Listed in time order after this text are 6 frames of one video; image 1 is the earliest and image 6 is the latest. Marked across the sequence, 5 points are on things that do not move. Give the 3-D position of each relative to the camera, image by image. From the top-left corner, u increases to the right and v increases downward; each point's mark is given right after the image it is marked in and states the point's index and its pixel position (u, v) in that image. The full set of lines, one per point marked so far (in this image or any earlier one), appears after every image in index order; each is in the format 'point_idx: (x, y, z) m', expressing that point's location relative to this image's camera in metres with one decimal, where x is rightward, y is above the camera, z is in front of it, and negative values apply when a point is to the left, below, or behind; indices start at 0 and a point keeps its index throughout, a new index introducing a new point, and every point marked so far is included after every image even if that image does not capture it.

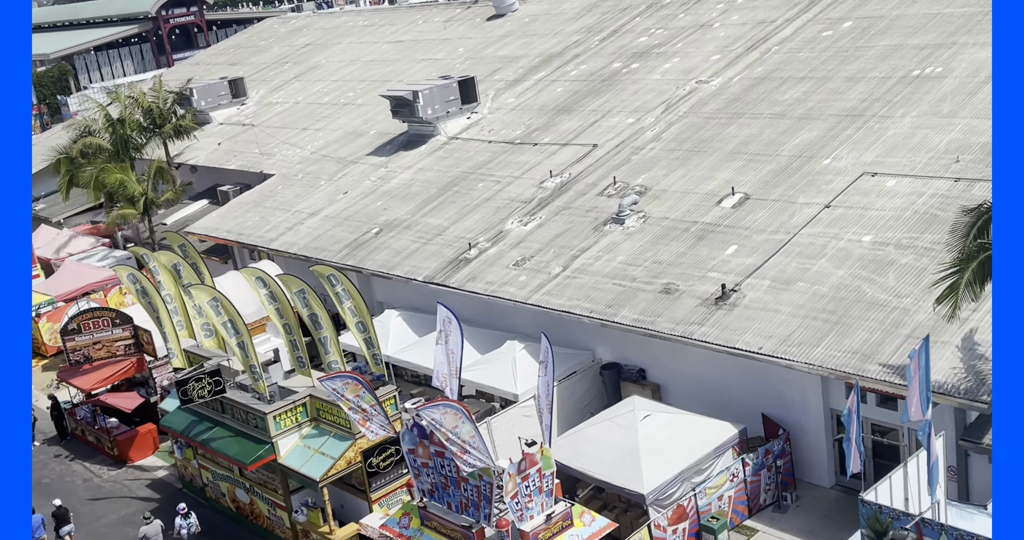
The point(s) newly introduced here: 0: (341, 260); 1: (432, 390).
0: (-3.1, +0.2, +18.7) m
1: (-1.3, -1.9, +16.5) m
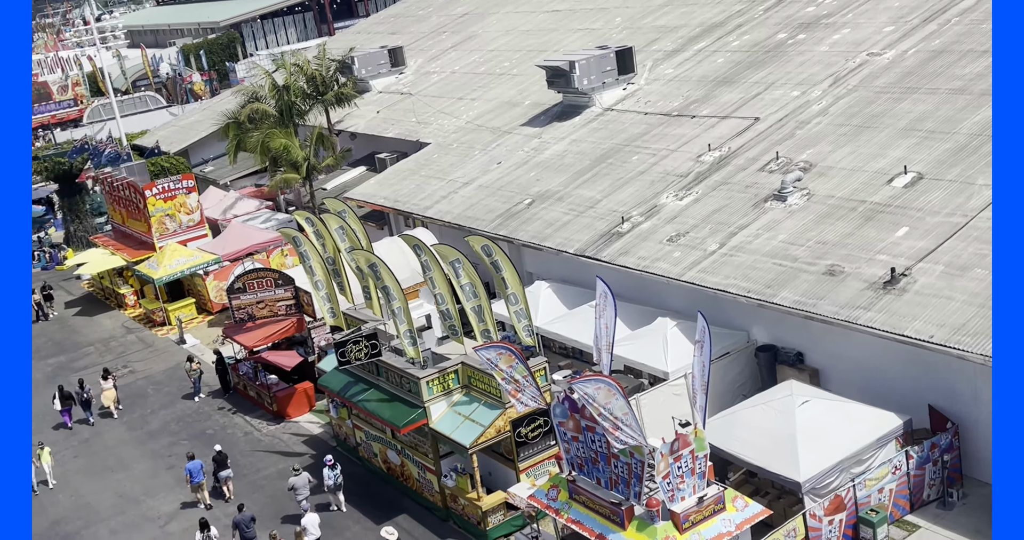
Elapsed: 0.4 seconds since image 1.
0: (-0.3, +0.7, +18.8) m
1: (+1.1, -1.5, +16.4) m
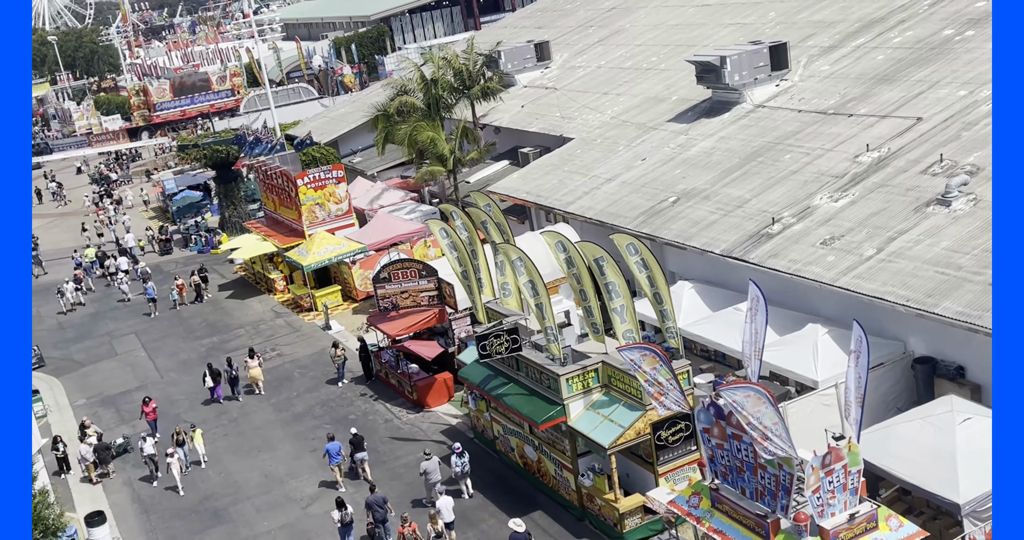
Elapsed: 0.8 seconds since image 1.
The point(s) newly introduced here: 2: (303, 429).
0: (+2.2, +0.8, +18.5) m
1: (+3.2, -1.5, +16.0) m
2: (-3.6, -2.8, +18.1) m
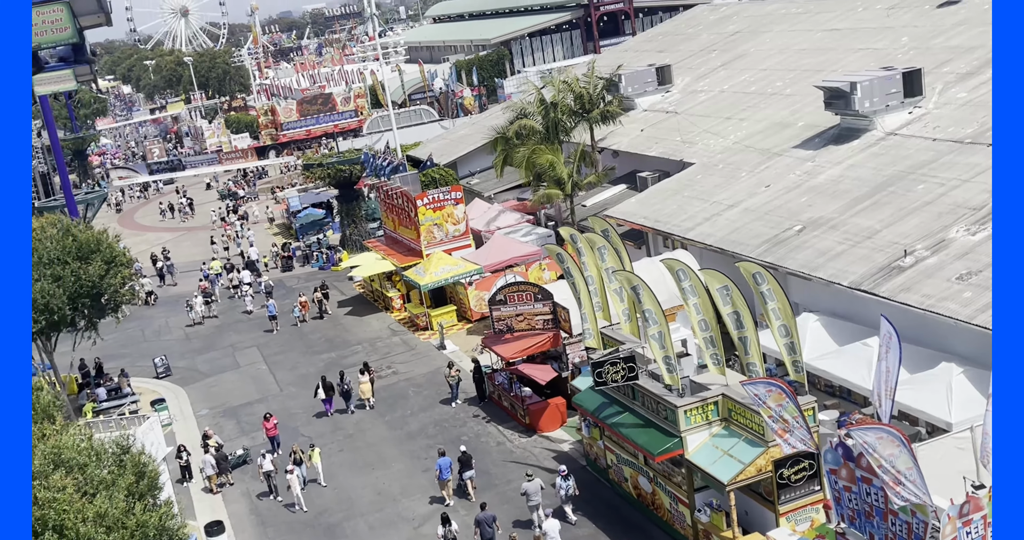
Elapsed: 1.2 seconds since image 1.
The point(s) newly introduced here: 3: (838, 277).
0: (+4.3, +0.3, +18.0) m
1: (+5.0, -2.0, +15.4) m
2: (-1.7, -3.1, +18.2) m
3: (+5.1, -0.1, +16.2) m
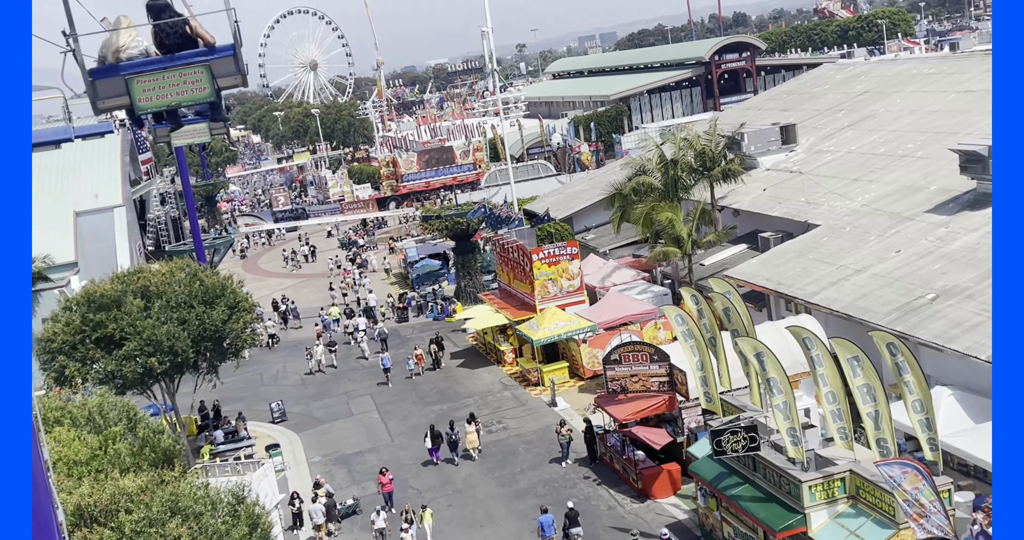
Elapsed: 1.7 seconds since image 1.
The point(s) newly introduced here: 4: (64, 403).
0: (+6.2, -0.9, +17.3) m
1: (+6.6, -3.0, +14.4) m
2: (+0.2, -4.1, +17.9) m
3: (+6.8, -1.2, +15.3) m
4: (-6.3, -1.9, +14.6) m
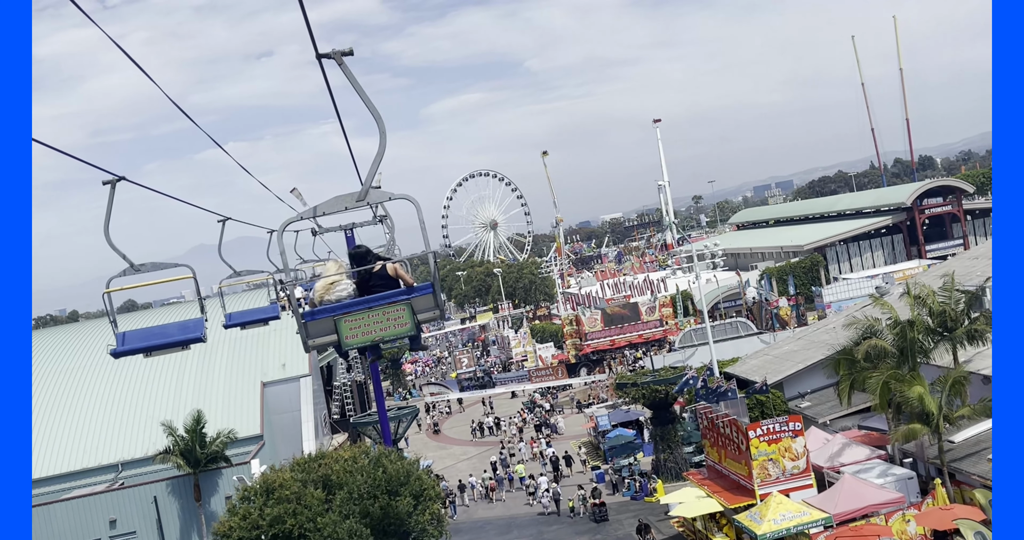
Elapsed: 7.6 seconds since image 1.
0: (+9.4, -3.4, +13.1) m
1: (+9.3, -5.1, +10.0) m
2: (+3.6, -6.8, +14.3) m
3: (+9.6, -3.4, +11.1) m
4: (-3.4, -4.3, +12.4) m
